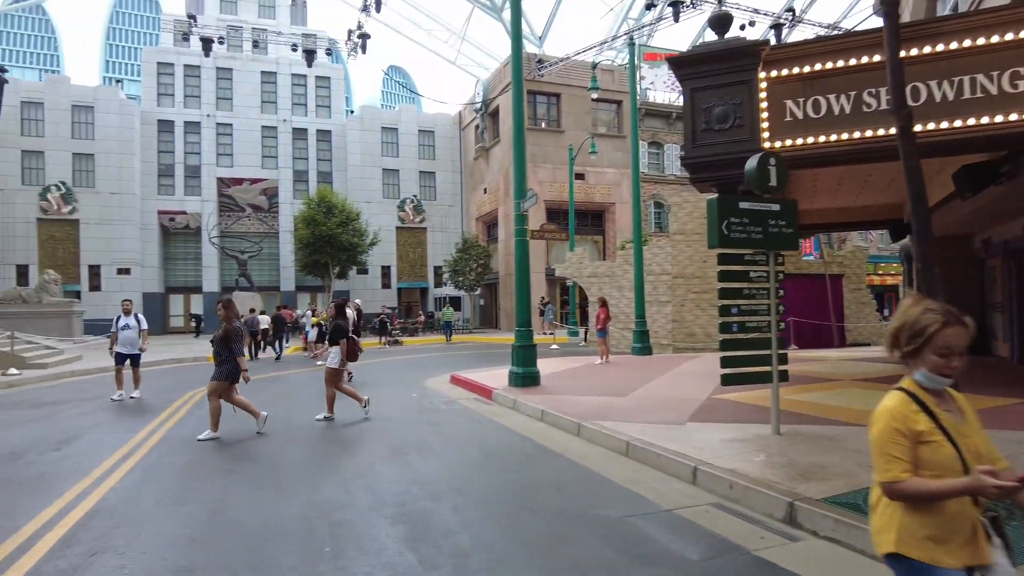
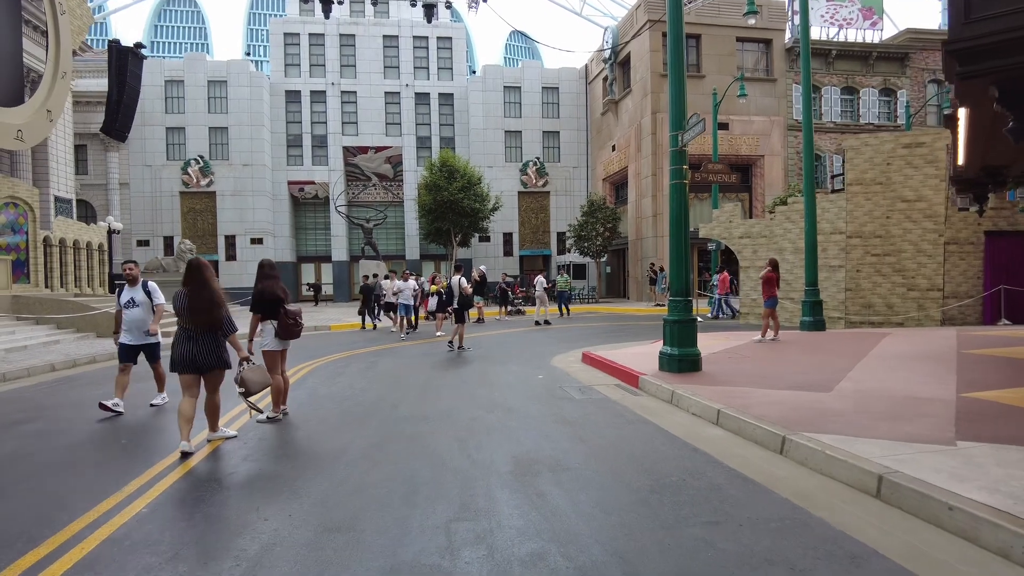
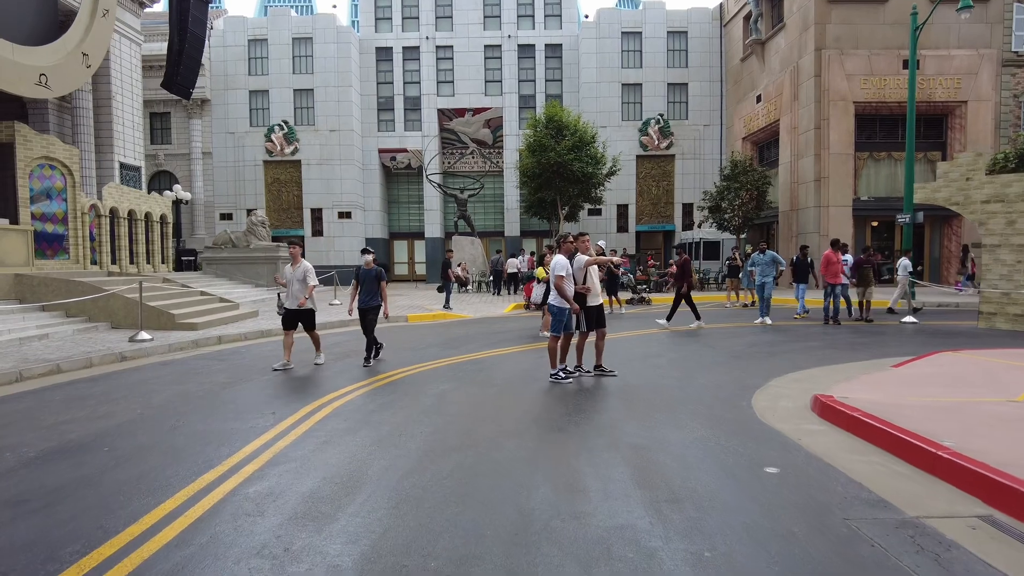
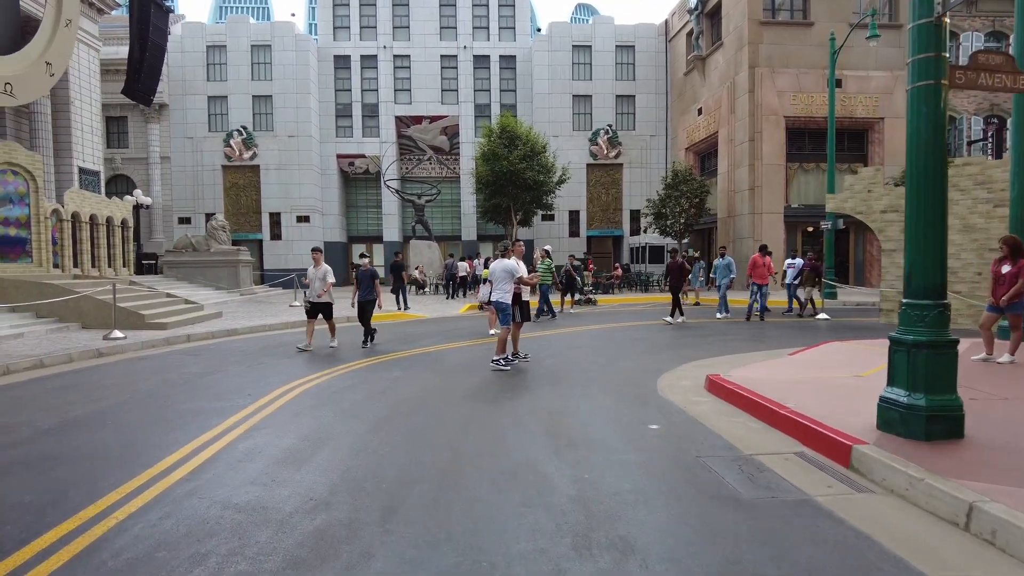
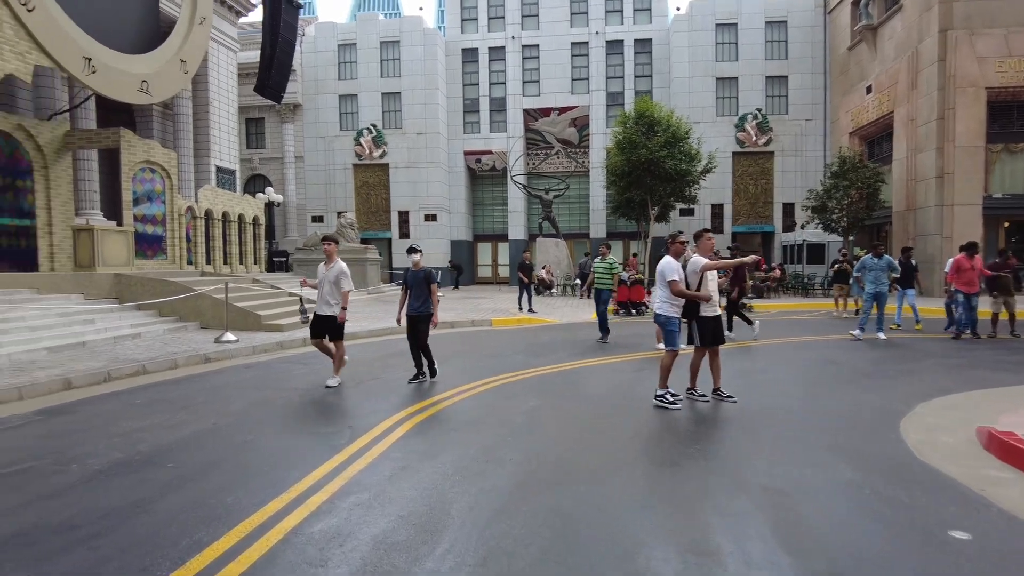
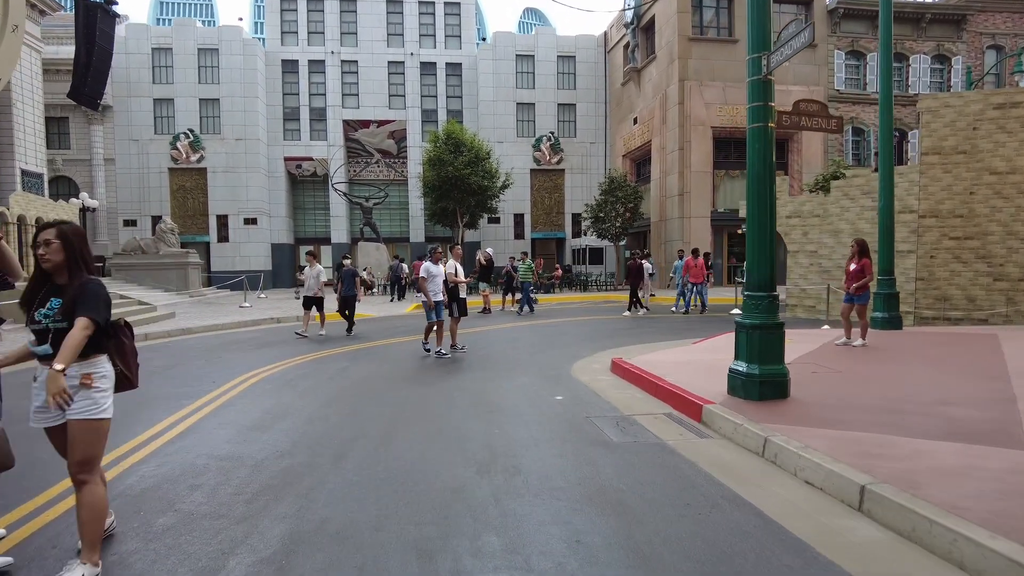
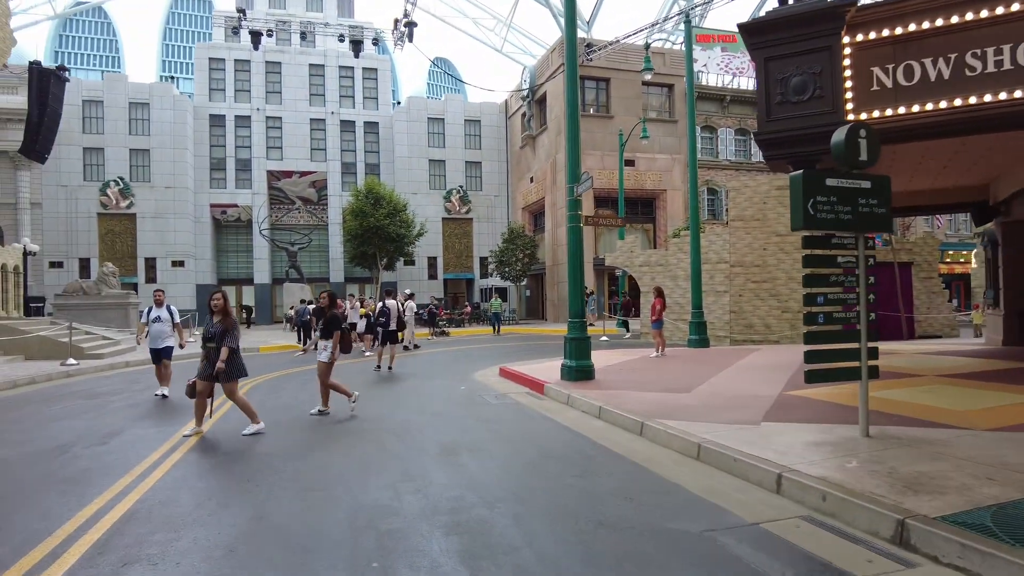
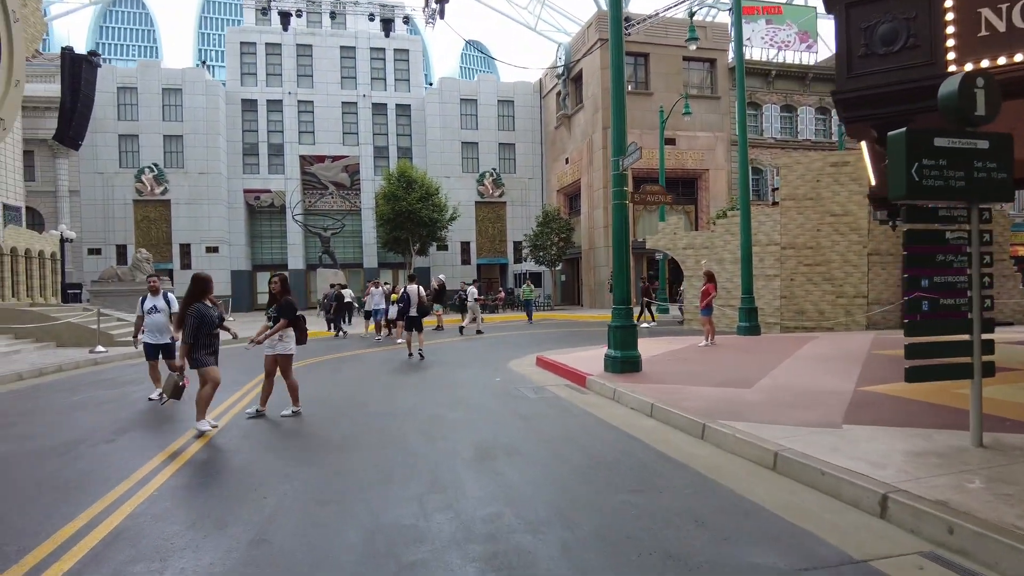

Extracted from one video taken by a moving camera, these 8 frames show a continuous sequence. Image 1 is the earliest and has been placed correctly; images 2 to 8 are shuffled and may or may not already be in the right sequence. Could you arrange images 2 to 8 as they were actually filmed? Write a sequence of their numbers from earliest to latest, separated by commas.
7, 8, 2, 6, 4, 3, 5
